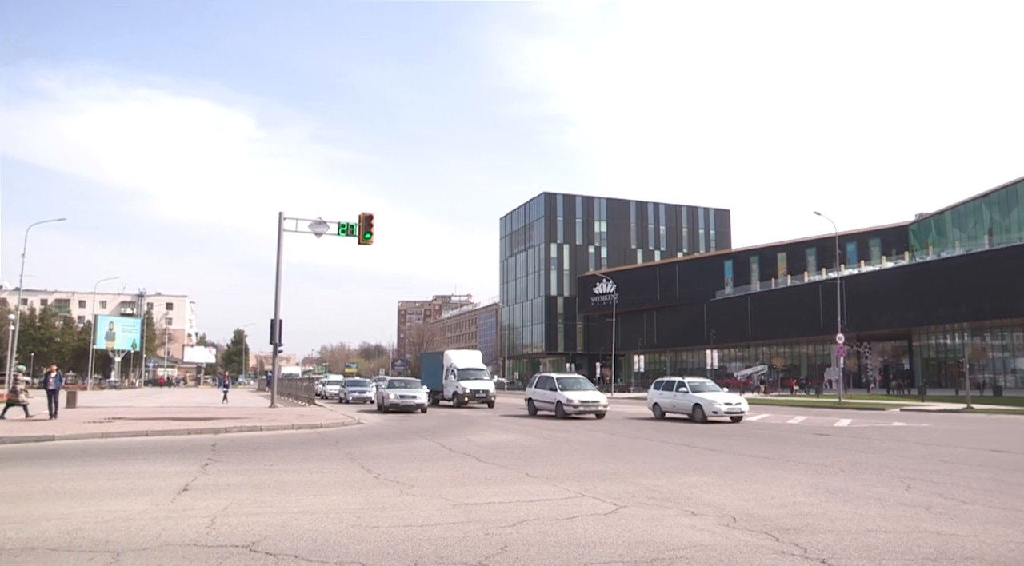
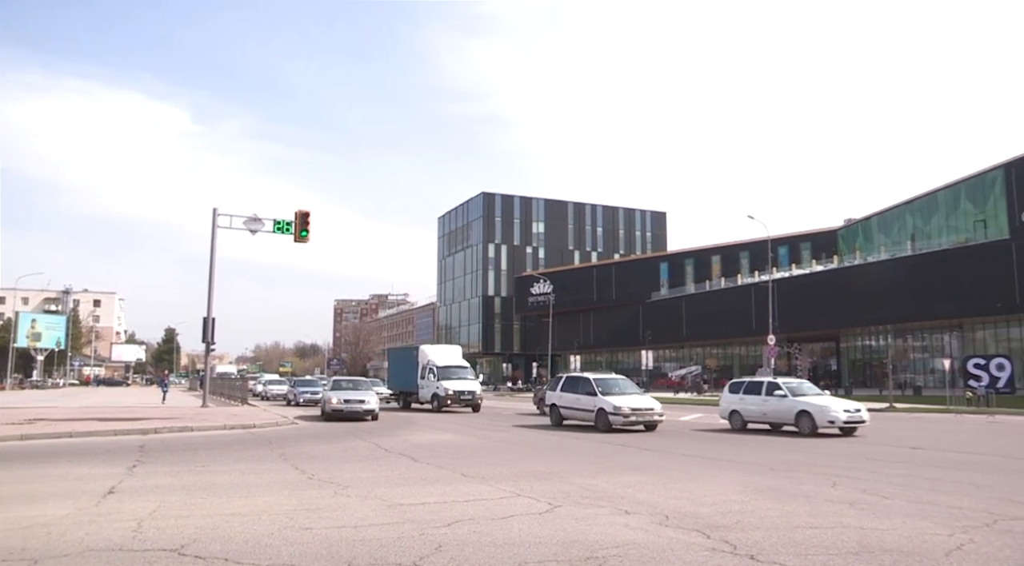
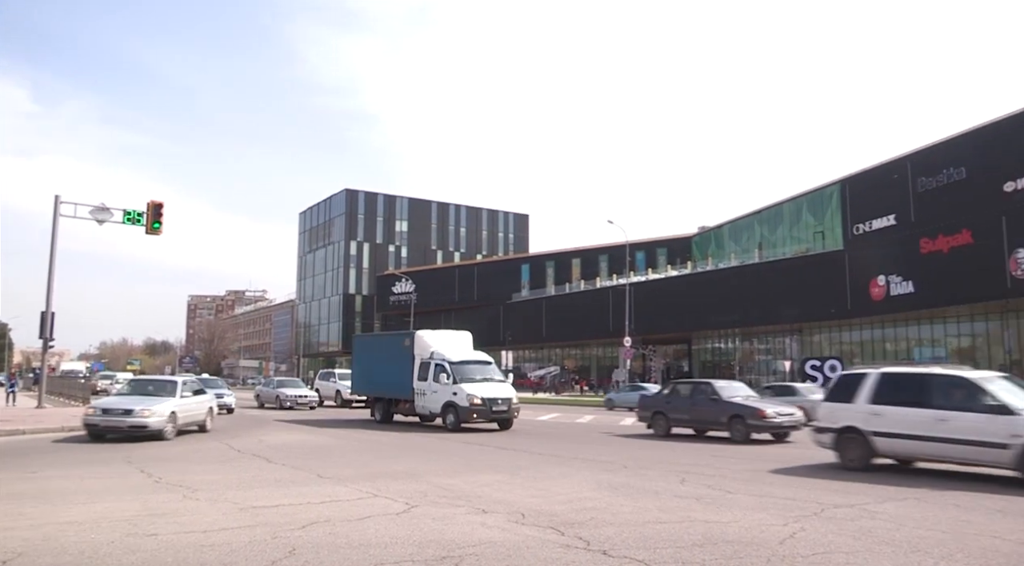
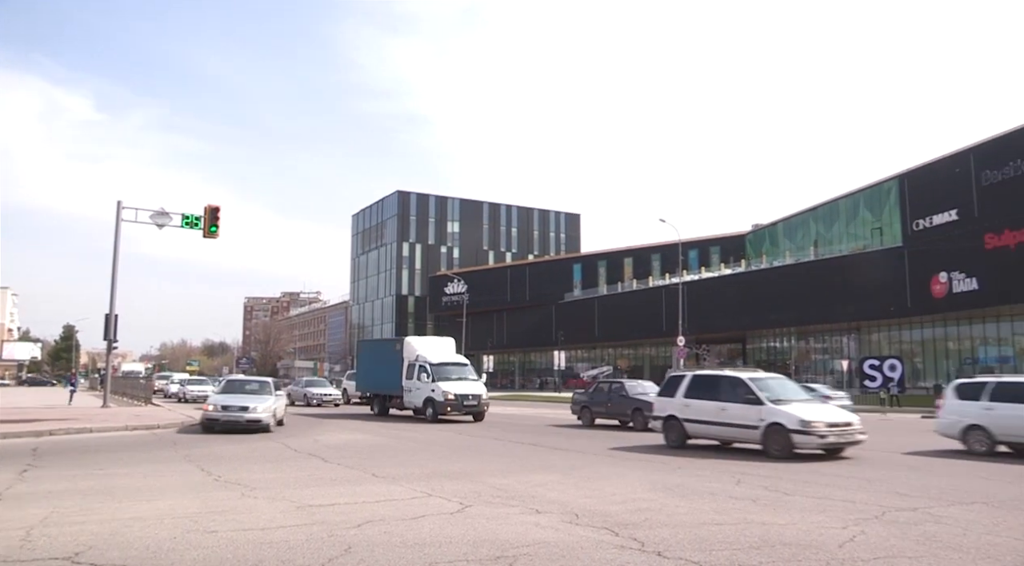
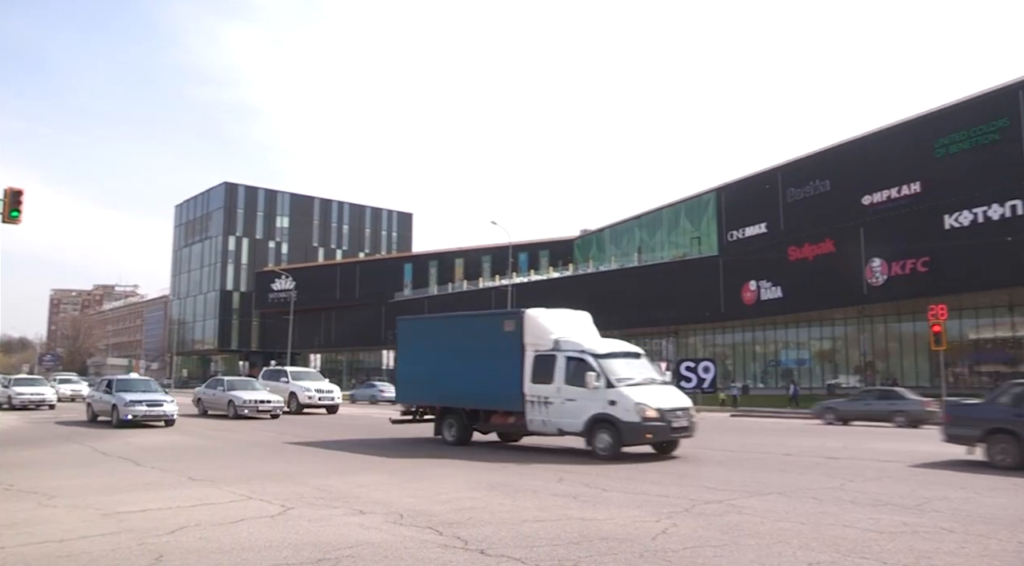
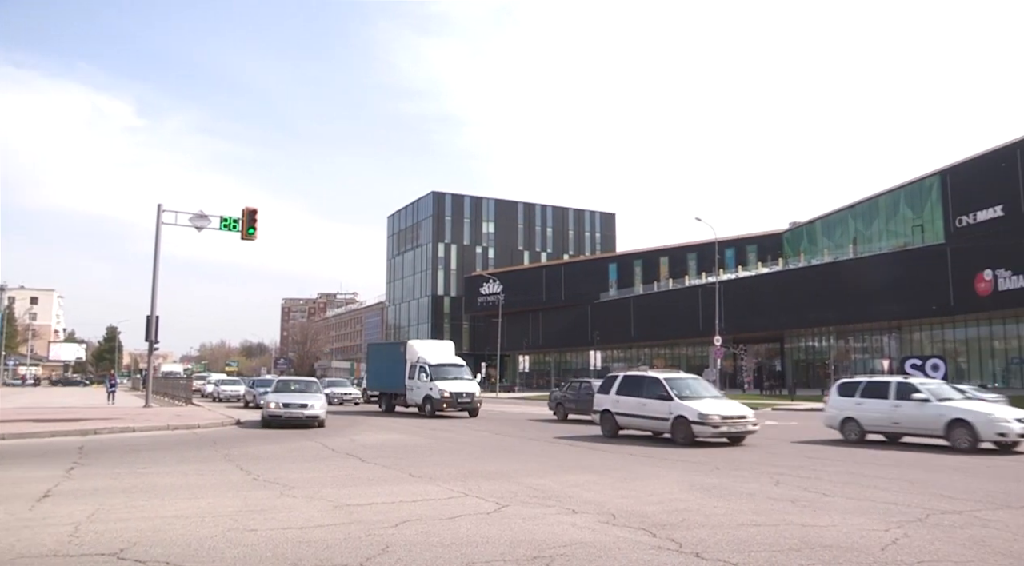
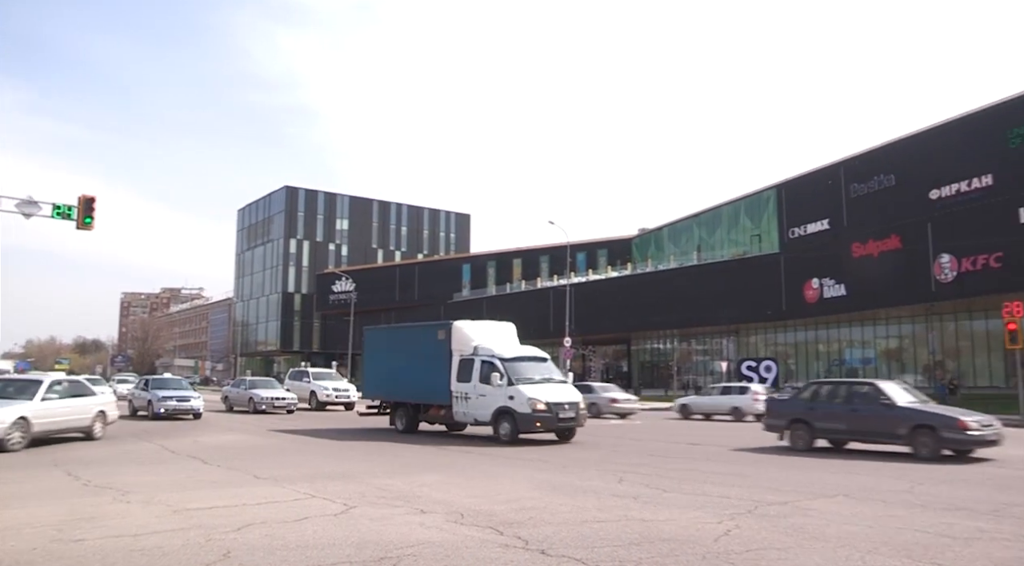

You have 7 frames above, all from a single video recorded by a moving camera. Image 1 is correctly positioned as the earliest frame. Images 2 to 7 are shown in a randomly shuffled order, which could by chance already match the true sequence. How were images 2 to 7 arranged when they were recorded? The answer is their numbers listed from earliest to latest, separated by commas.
2, 6, 4, 3, 7, 5
